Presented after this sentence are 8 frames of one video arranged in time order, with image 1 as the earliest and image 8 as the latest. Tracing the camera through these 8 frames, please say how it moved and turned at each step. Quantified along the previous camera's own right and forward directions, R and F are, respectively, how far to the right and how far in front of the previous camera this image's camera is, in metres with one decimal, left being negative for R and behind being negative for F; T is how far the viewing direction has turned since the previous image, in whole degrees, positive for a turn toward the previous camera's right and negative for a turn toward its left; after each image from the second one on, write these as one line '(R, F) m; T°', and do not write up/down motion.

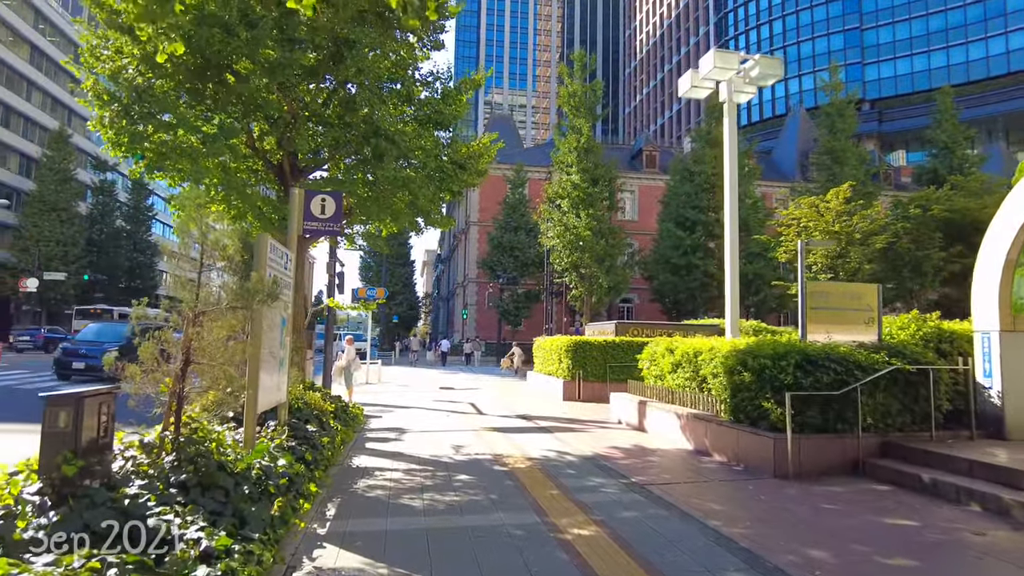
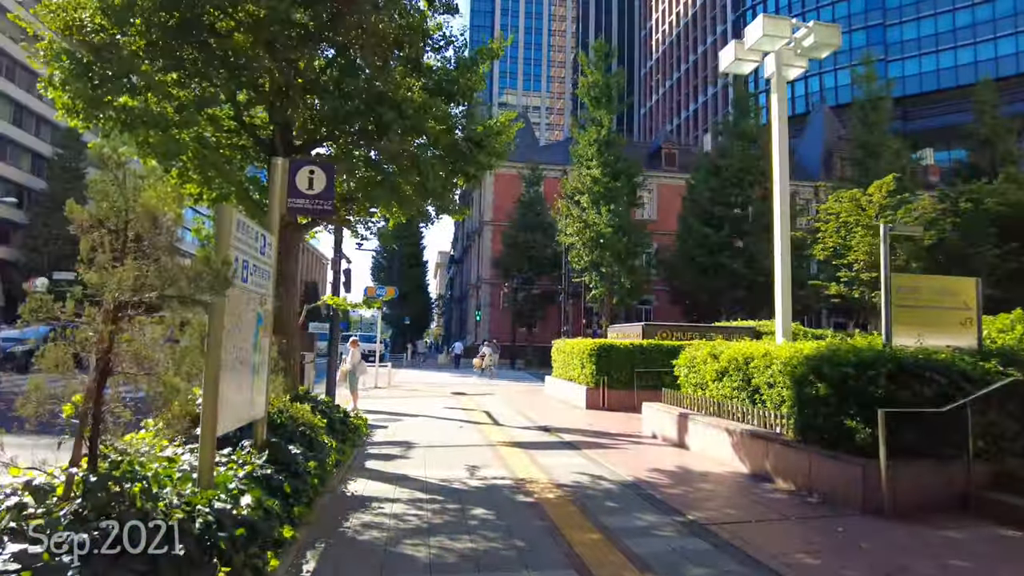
(-0.1, +1.4) m; -1°
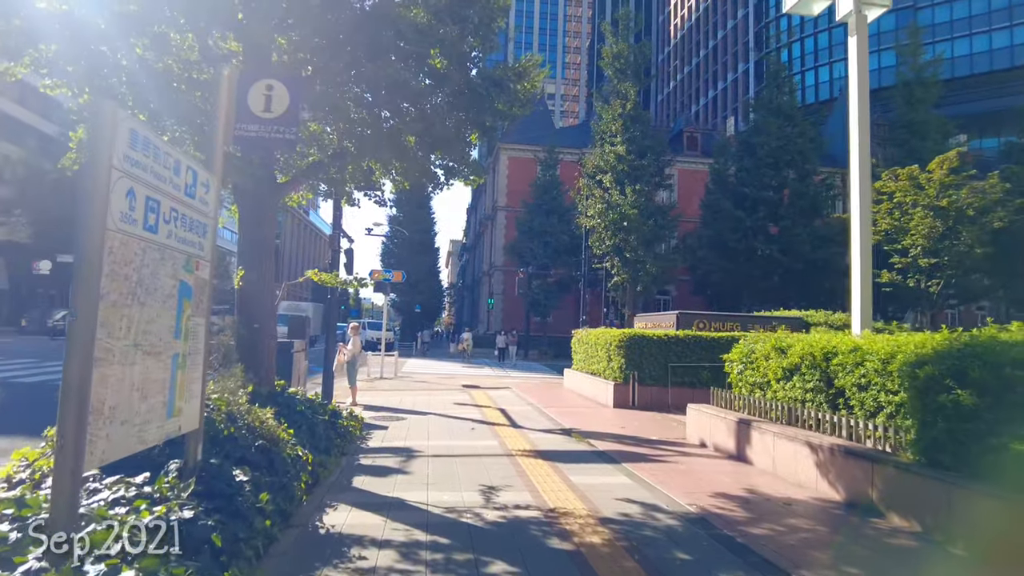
(-0.2, +1.8) m; -1°
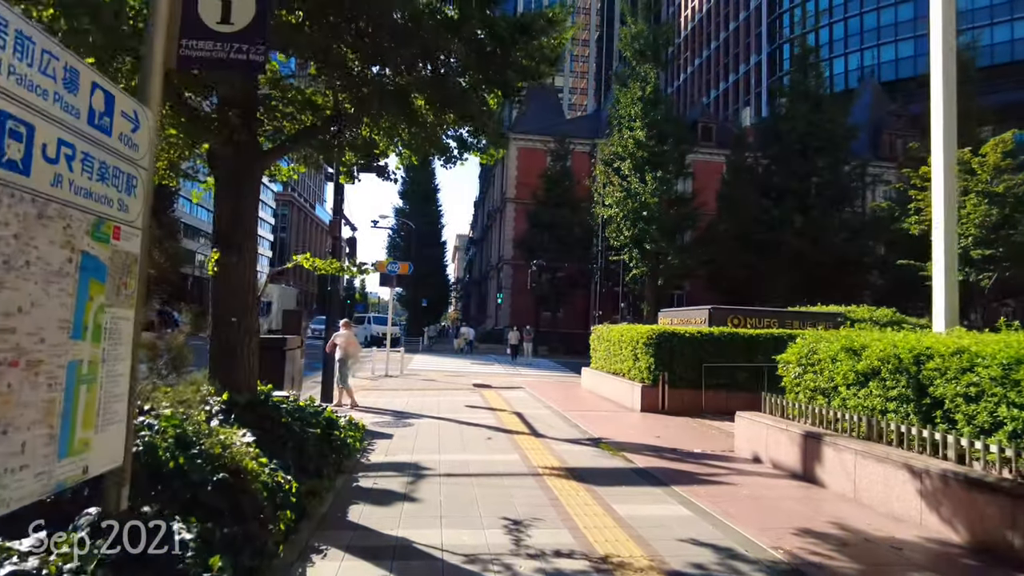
(-0.2, +1.3) m; -1°
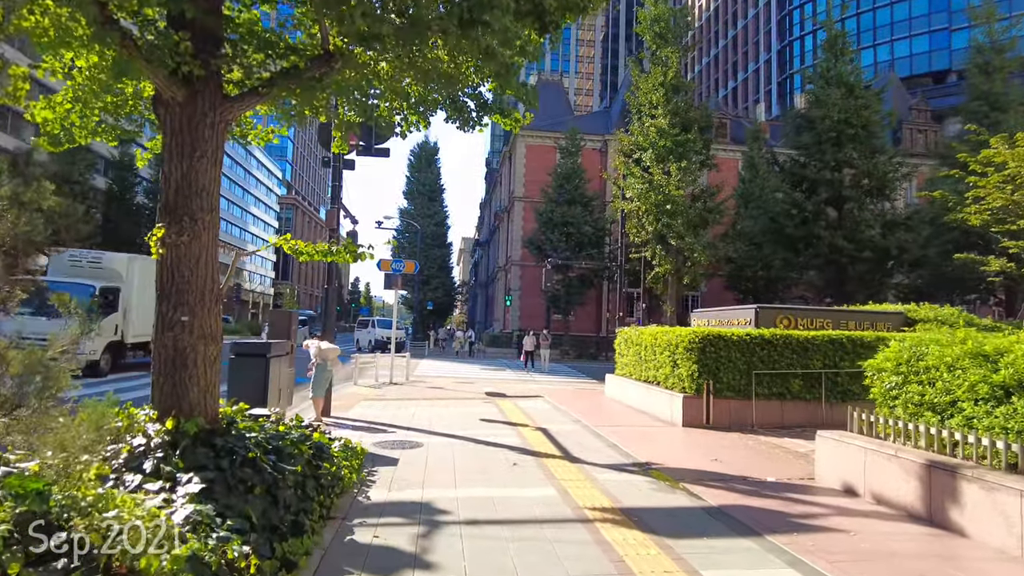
(-0.3, +1.6) m; 0°
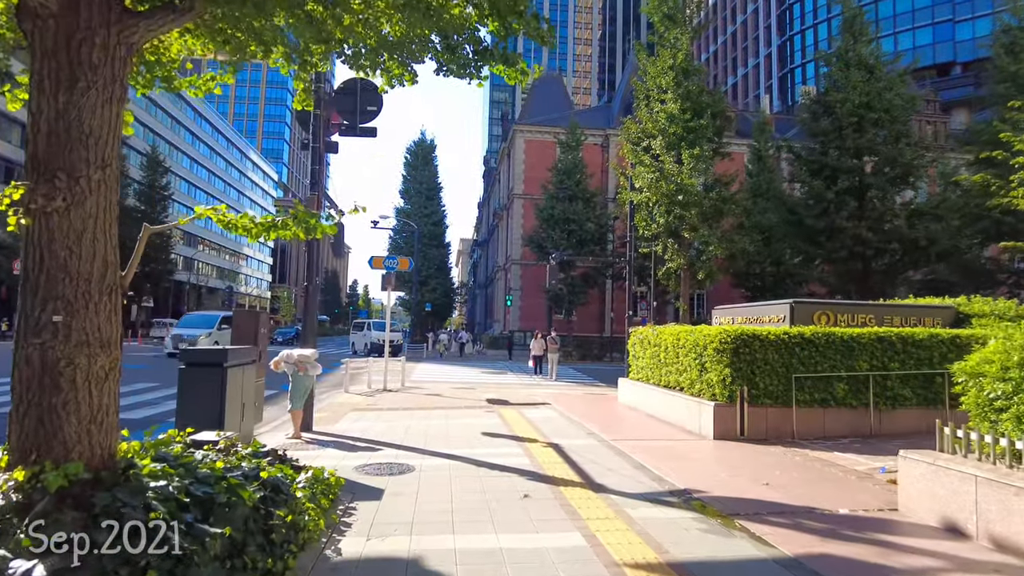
(-0.1, +1.4) m; 0°
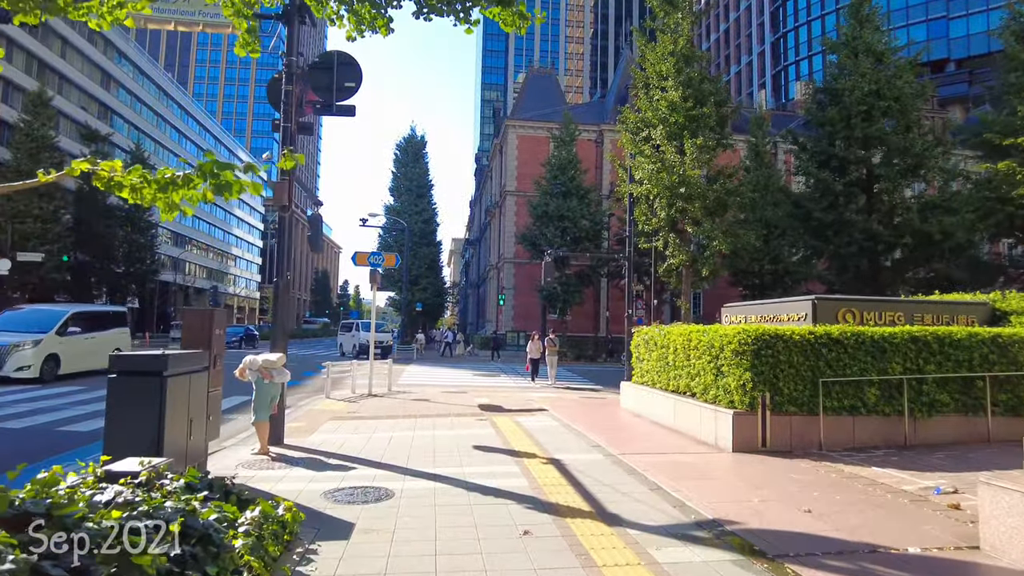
(0.0, +1.1) m; +1°
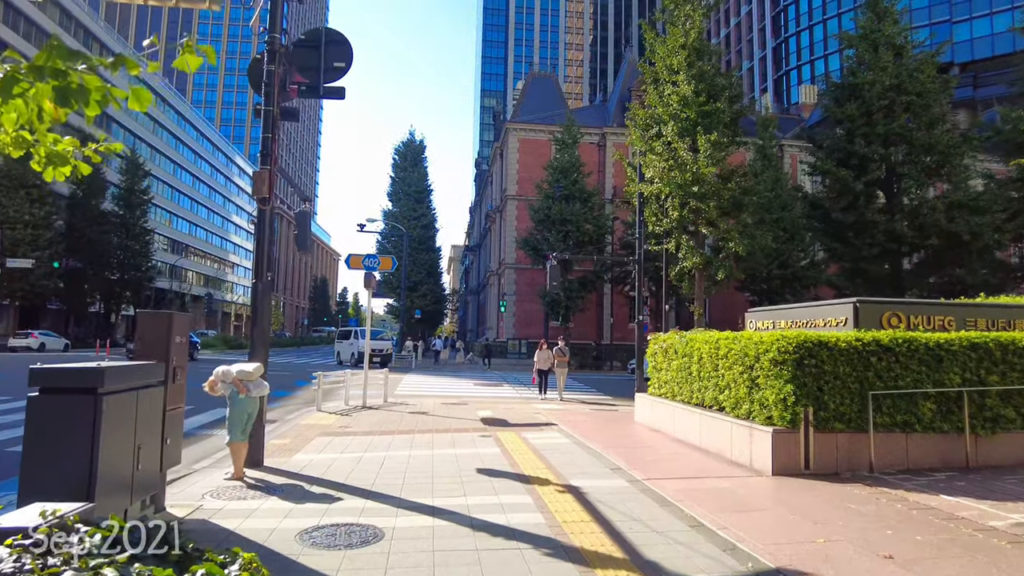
(-0.1, +1.0) m; 0°
